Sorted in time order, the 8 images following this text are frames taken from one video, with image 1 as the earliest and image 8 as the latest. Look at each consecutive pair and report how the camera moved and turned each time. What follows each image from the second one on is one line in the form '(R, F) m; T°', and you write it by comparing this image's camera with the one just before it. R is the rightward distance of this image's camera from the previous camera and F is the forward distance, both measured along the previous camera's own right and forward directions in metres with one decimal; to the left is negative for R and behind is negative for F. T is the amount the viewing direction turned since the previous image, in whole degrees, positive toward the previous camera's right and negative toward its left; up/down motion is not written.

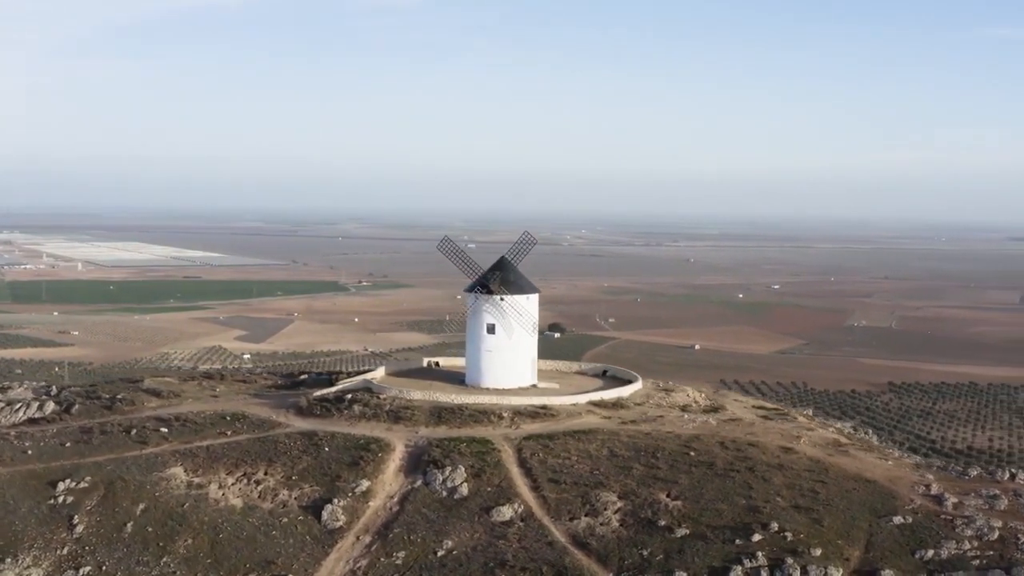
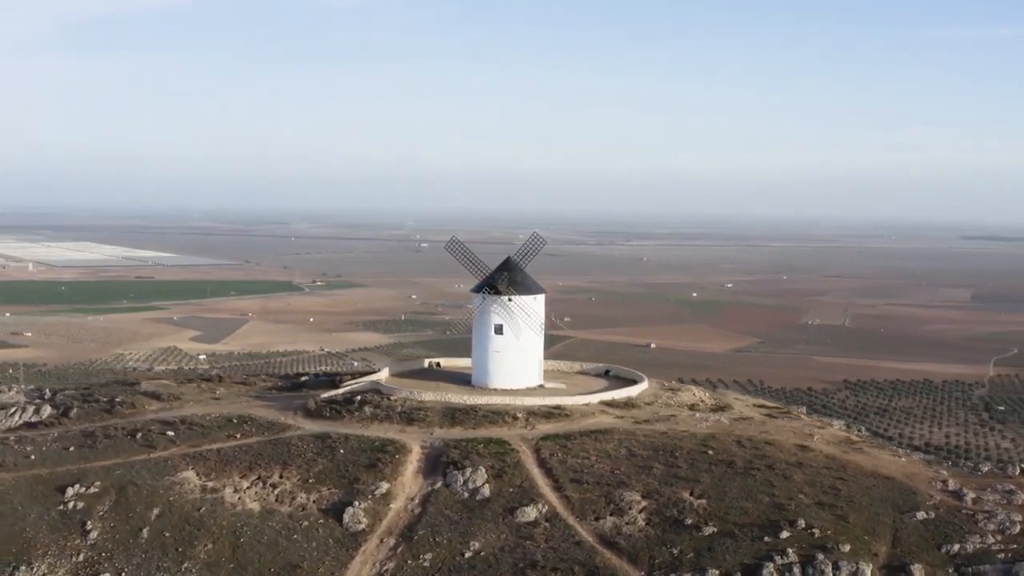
(-1.2, 0.0) m; +2°
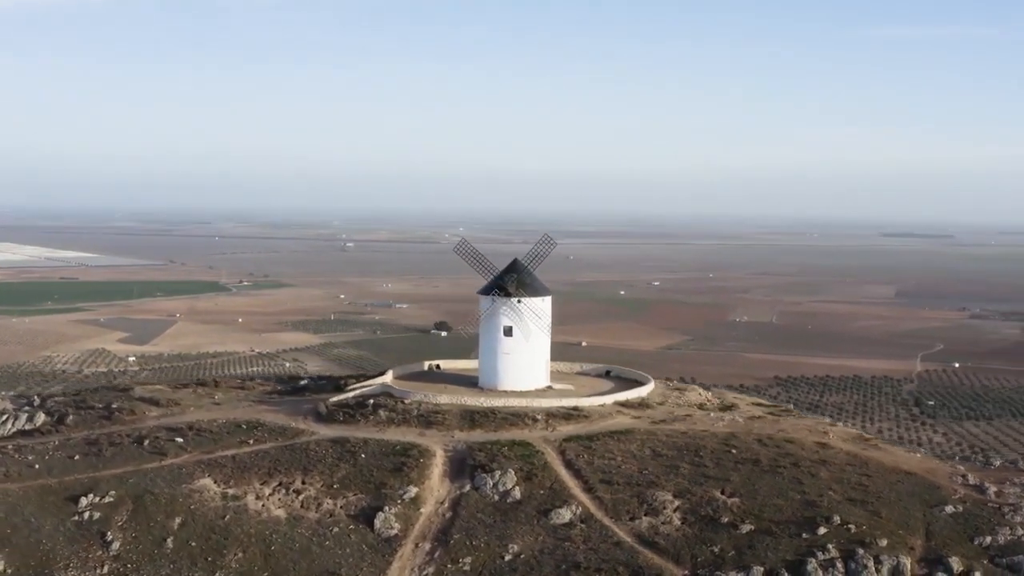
(-1.8, 0.0) m; +4°
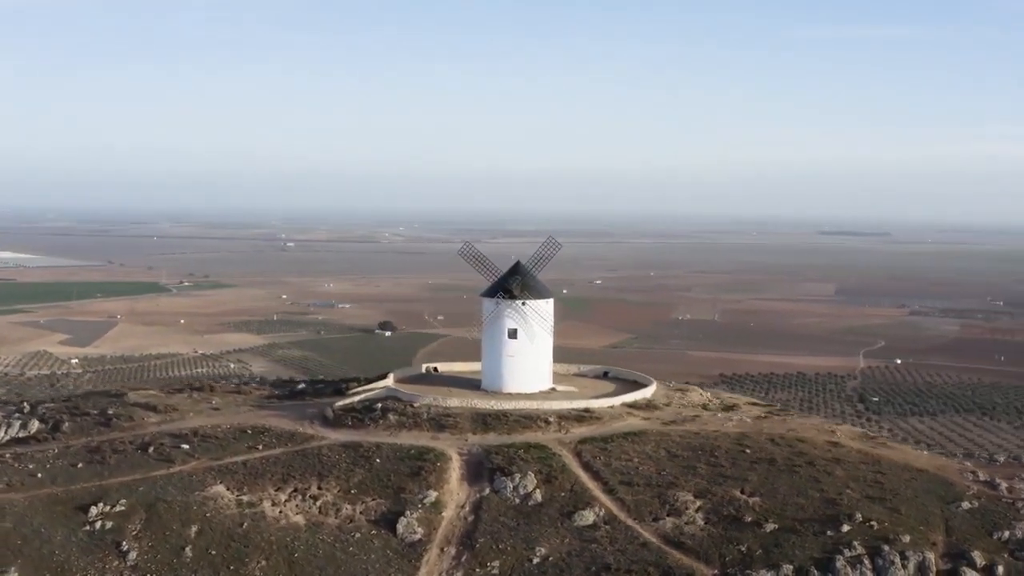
(-1.4, 0.0) m; +3°
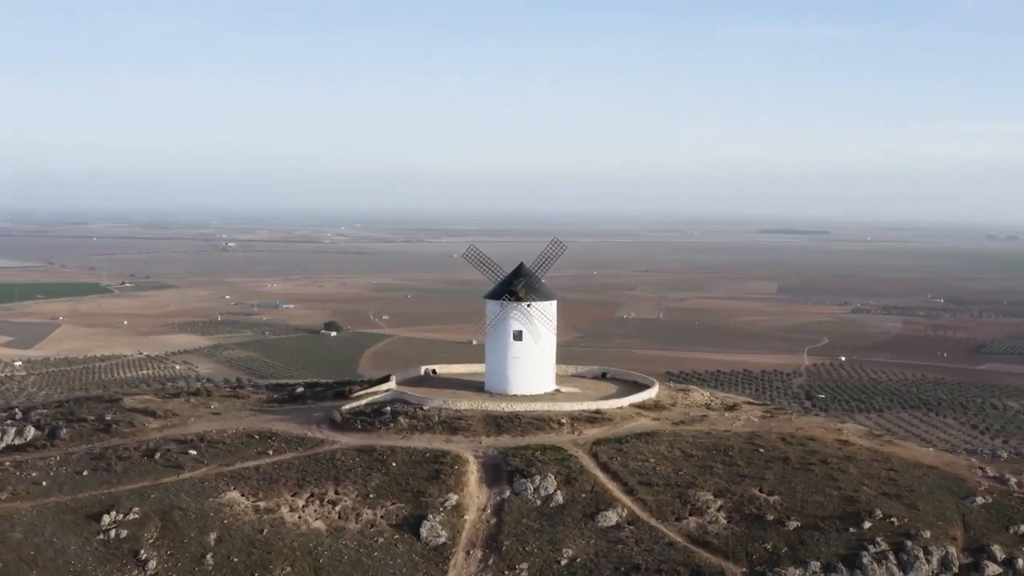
(-1.4, 0.0) m; +3°
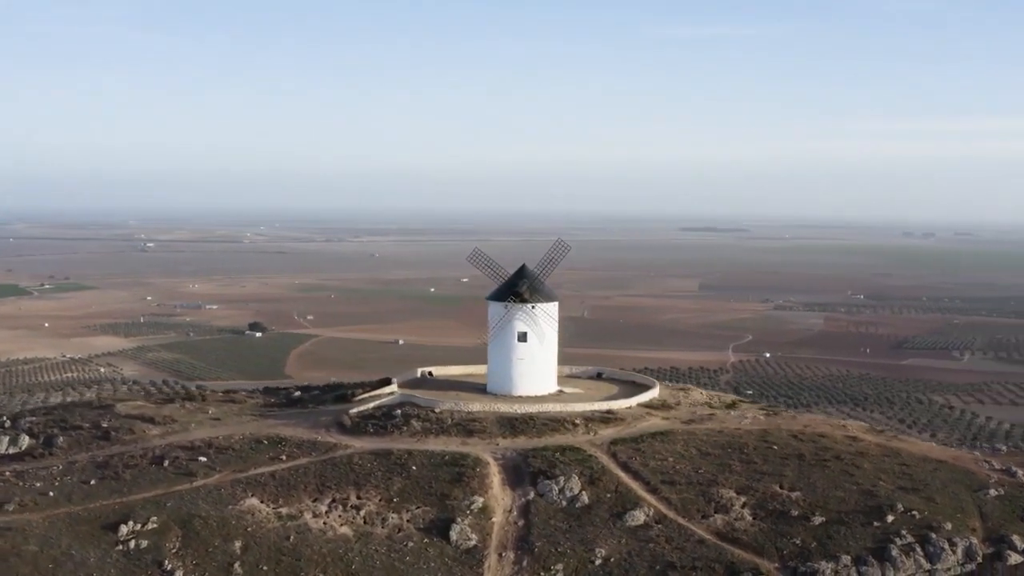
(-1.8, 0.0) m; +4°
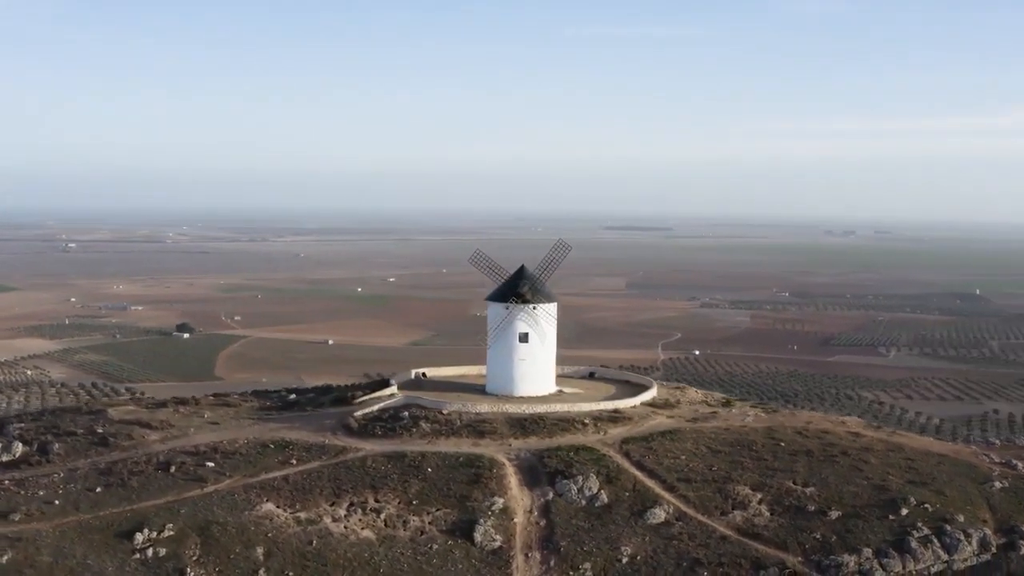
(-1.6, 0.0) m; +4°
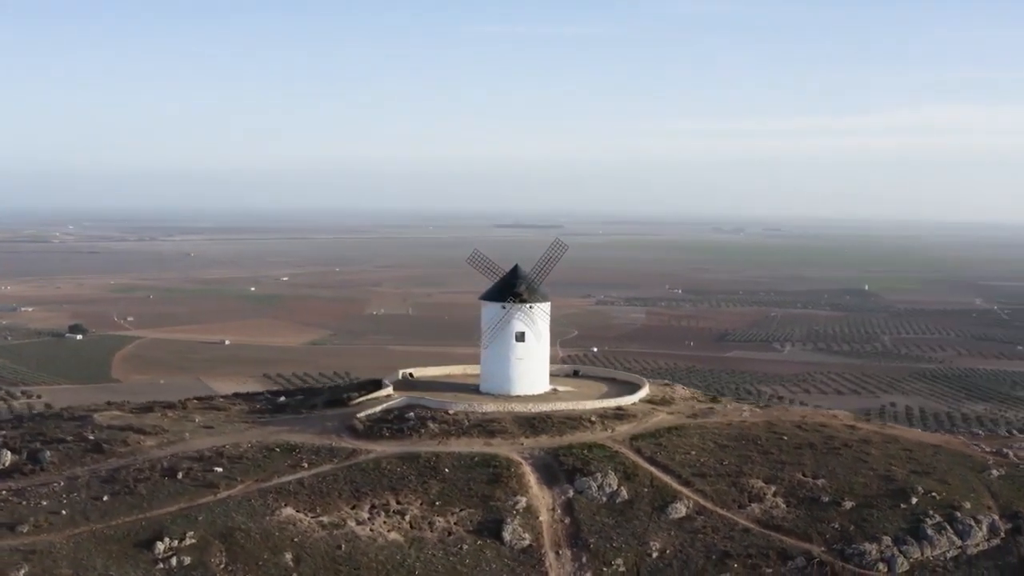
(-2.2, +0.1) m; +5°
